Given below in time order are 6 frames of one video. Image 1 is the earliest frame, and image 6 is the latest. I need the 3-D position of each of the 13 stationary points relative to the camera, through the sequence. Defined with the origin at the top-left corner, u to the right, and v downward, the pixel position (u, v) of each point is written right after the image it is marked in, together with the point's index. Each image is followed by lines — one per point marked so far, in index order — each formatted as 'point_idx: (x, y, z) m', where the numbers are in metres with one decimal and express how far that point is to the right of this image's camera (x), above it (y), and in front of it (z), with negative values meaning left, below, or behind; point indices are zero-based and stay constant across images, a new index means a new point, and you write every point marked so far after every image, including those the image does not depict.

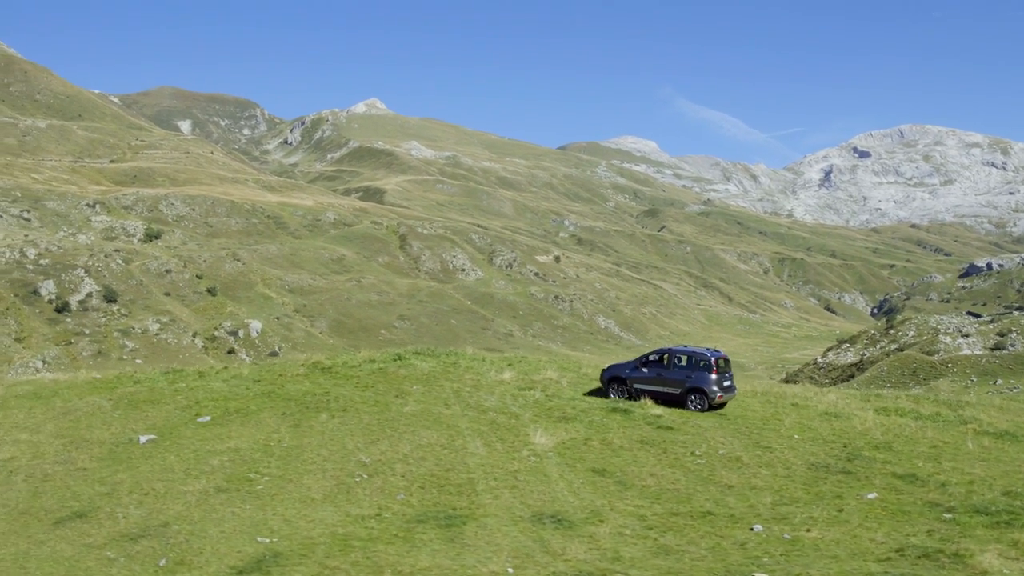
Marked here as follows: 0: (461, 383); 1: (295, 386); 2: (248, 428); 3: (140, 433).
0: (-1.4, -2.5, +17.3) m
1: (-5.4, -2.5, +17.1) m
2: (-5.7, -3.1, +14.5) m
3: (-8.1, -3.2, +14.6) m
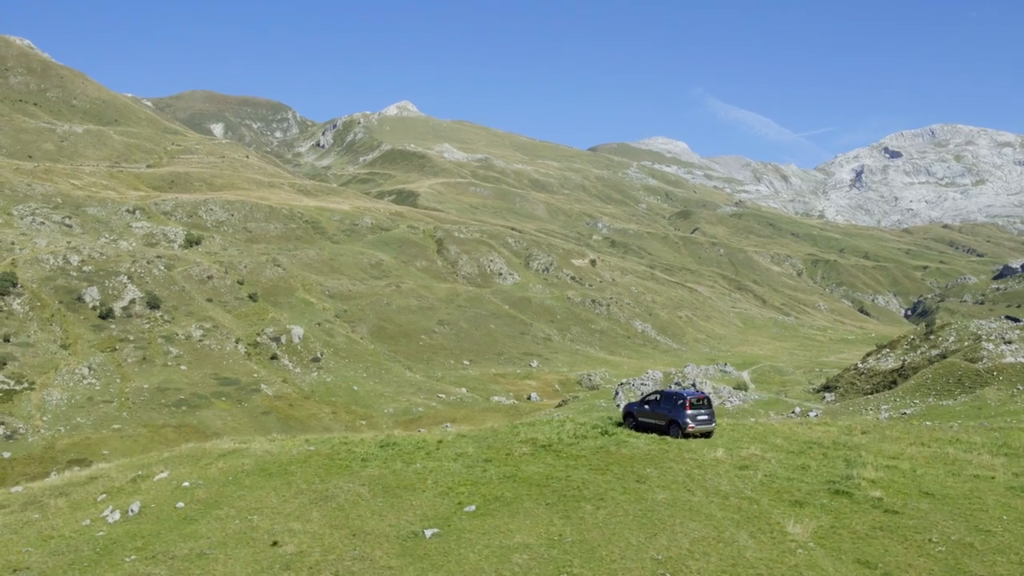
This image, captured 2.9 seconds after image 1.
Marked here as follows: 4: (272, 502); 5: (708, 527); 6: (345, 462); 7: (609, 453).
0: (+4.6, -4.8, +18.2) m
1: (+0.6, -4.8, +18.1) m
2: (+0.2, -5.4, +15.5) m
3: (-2.2, -5.5, +15.6) m
4: (-6.3, -5.7, +17.5) m
5: (+4.4, -5.4, +15.4) m
6: (-4.7, -5.0, +19.2) m
7: (+2.7, -4.6, +18.7) m
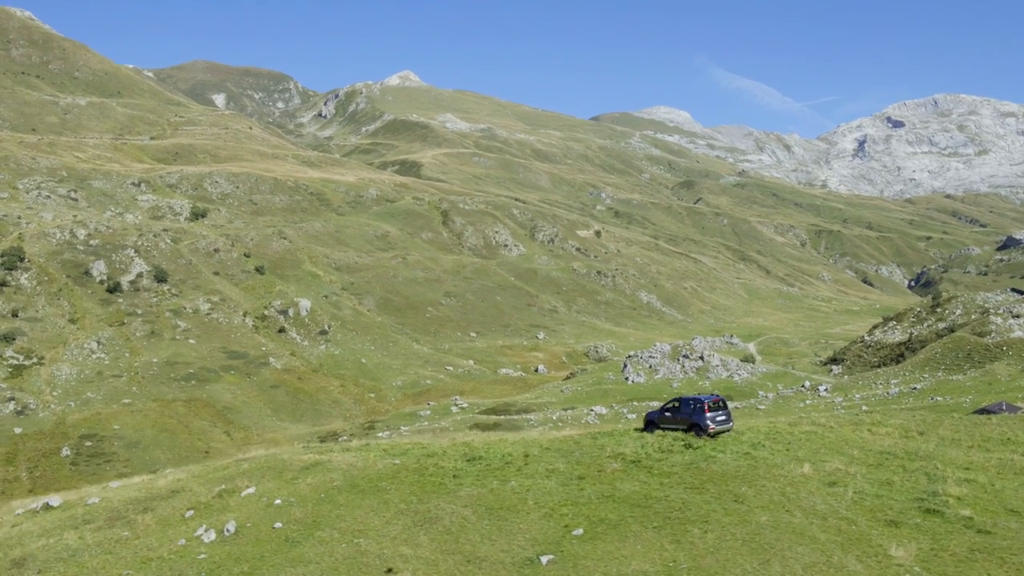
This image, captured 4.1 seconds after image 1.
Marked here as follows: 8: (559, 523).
0: (+7.2, -5.3, +18.6) m
1: (+3.2, -5.4, +18.5) m
2: (+2.9, -6.1, +15.9) m
3: (+0.5, -6.2, +16.0) m
4: (-3.6, -6.3, +17.8) m
5: (+7.1, -6.1, +15.8) m
6: (-2.1, -5.6, +19.5) m
7: (+5.3, -5.1, +19.1) m
8: (+1.2, -5.9, +17.0) m
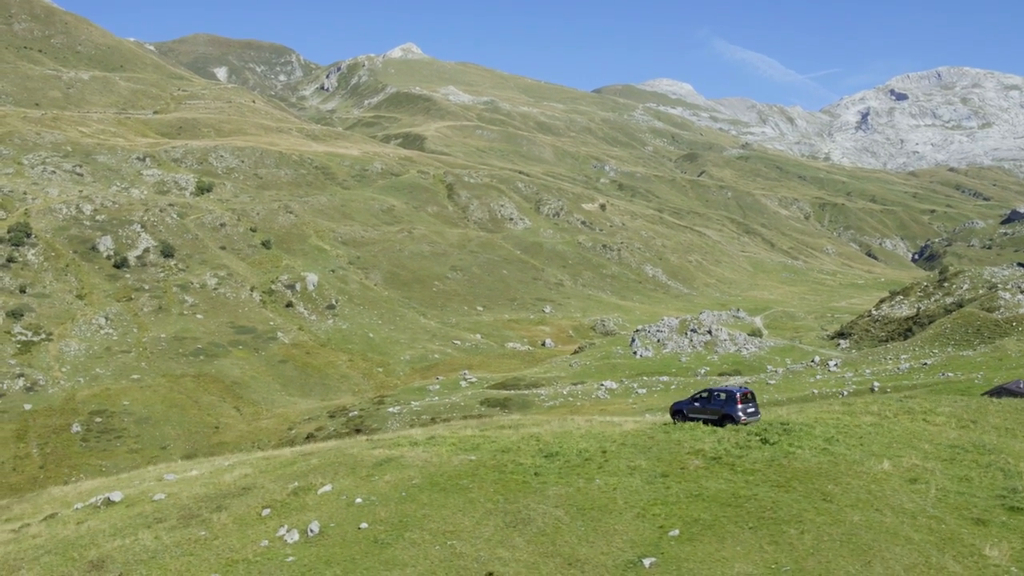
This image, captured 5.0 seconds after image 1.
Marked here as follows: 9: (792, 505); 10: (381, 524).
0: (+9.6, -5.3, +18.7) m
1: (+5.6, -5.4, +18.6) m
2: (+5.3, -6.2, +16.1) m
3: (+2.9, -6.3, +16.1) m
4: (-1.2, -6.3, +18.0) m
5: (+9.5, -6.2, +16.0) m
6: (+0.3, -5.6, +19.6) m
7: (+7.7, -5.1, +19.2) m
8: (+3.6, -6.0, +17.2) m
9: (+7.3, -5.6, +17.5) m
10: (-3.6, -6.6, +18.7) m
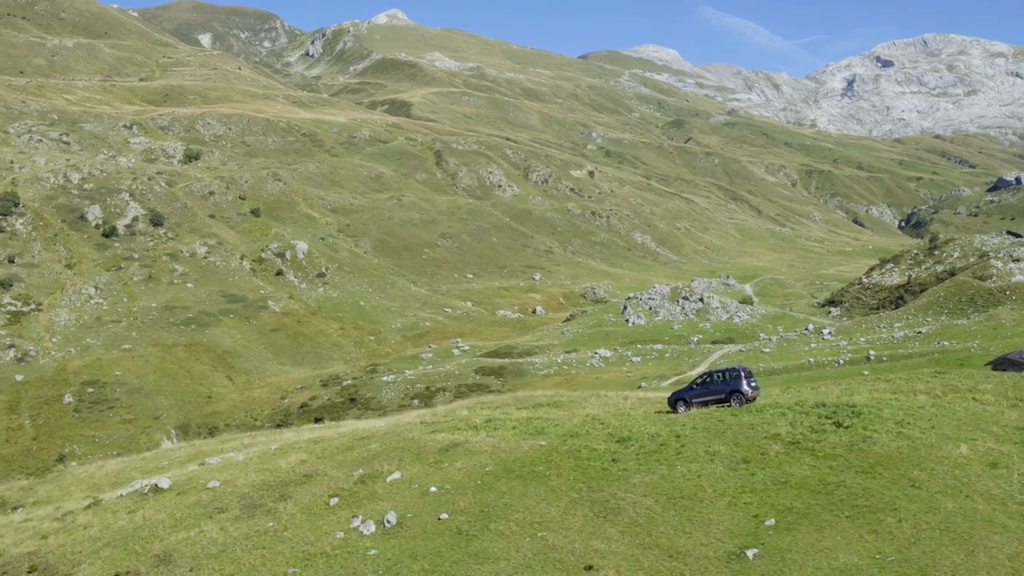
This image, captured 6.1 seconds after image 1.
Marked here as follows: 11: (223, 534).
0: (+11.9, -4.9, +18.7) m
1: (+7.9, -5.0, +18.4) m
2: (+7.6, -5.9, +15.9) m
3: (+5.2, -6.0, +15.9) m
4: (+1.1, -5.9, +17.6) m
5: (+11.8, -5.9, +16.0) m
6: (+2.5, -5.1, +19.3) m
7: (+9.9, -4.6, +19.1) m
8: (+5.9, -5.7, +17.0) m
9: (+9.6, -5.3, +17.4) m
10: (-1.4, -6.1, +18.3) m
11: (-8.3, -7.0, +19.4) m
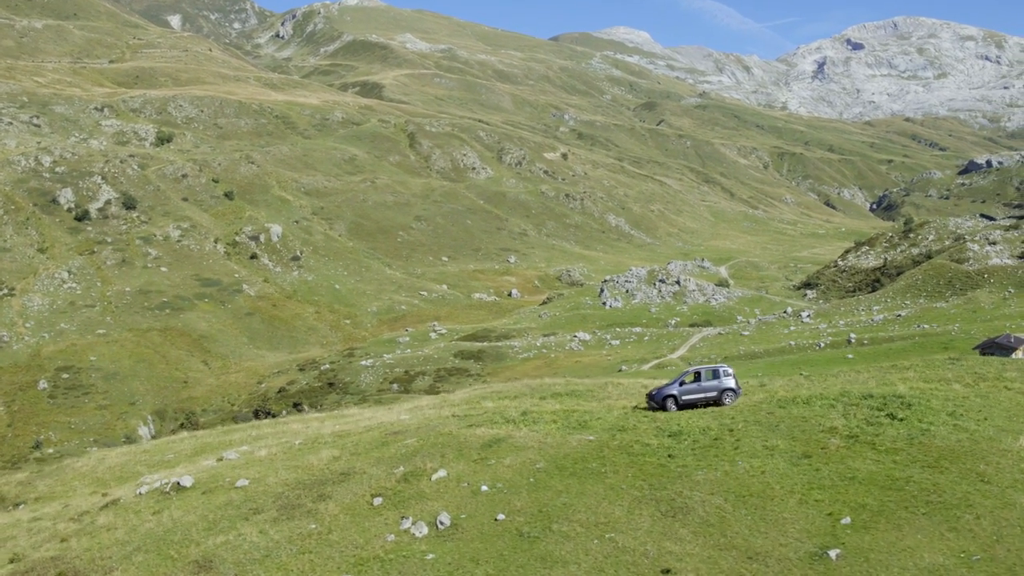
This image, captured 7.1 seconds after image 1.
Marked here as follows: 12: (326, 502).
0: (+13.4, -4.6, +18.4) m
1: (+9.4, -4.7, +18.0) m
2: (+9.3, -5.7, +15.5) m
3: (+6.9, -5.9, +15.4) m
4: (+2.6, -5.7, +16.9) m
5: (+13.5, -5.8, +15.8) m
6: (+4.0, -4.8, +18.6) m
7: (+11.4, -4.4, +18.8) m
8: (+7.5, -5.4, +16.5) m
9: (+11.1, -5.0, +17.1) m
10: (+0.2, -5.9, +17.5) m
11: (-6.8, -6.8, +18.3) m
12: (-5.5, -6.2, +19.5) m
